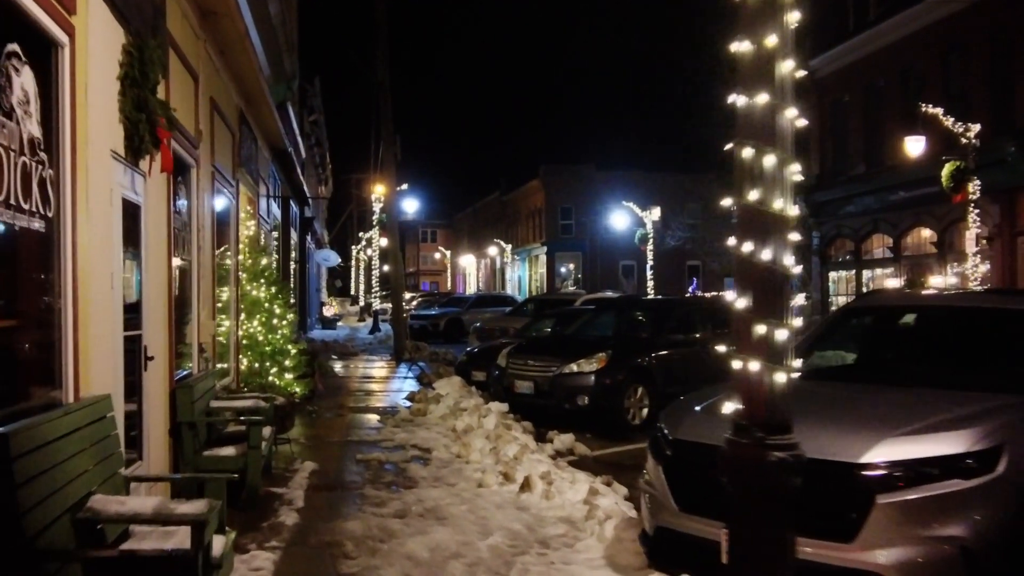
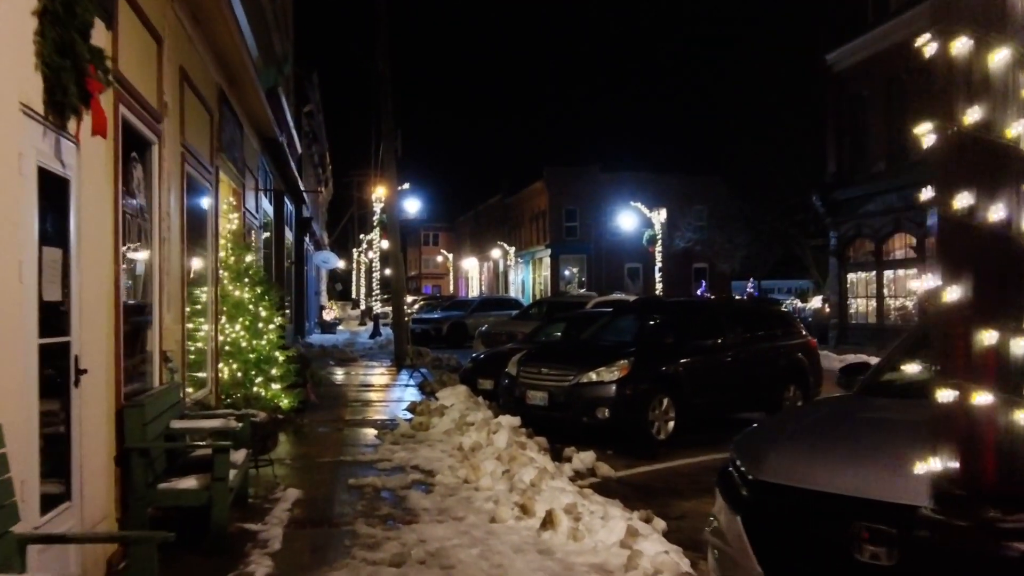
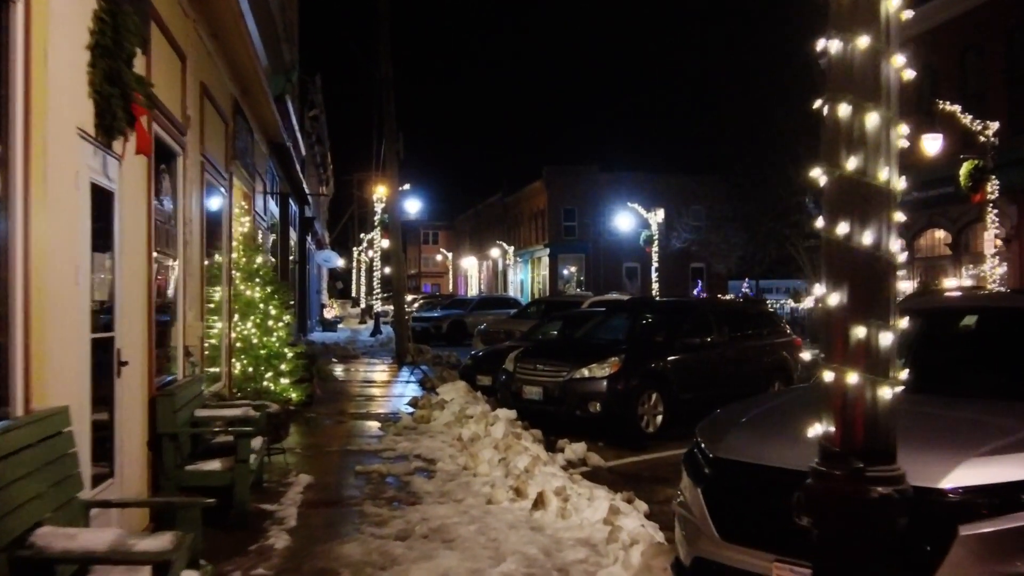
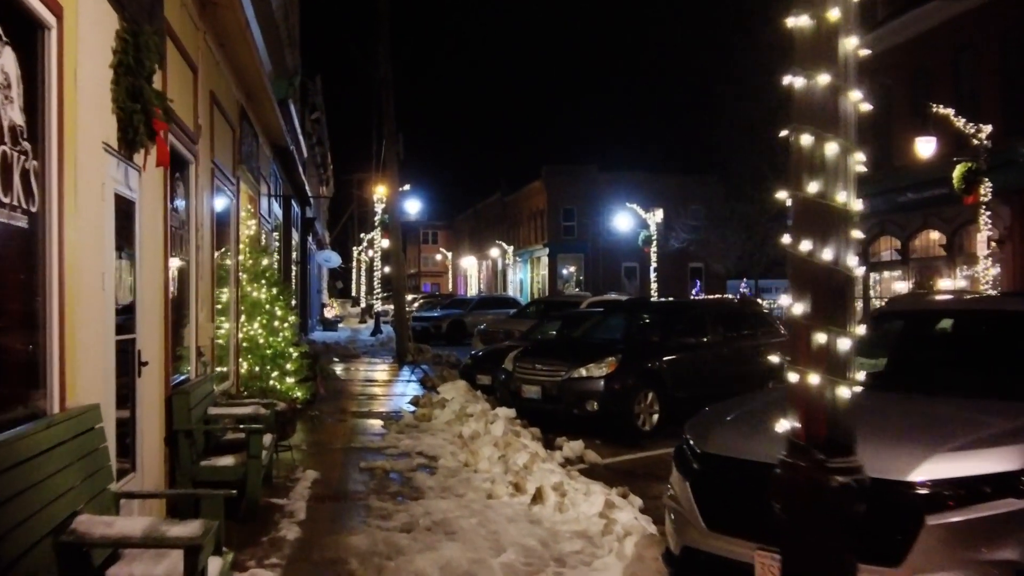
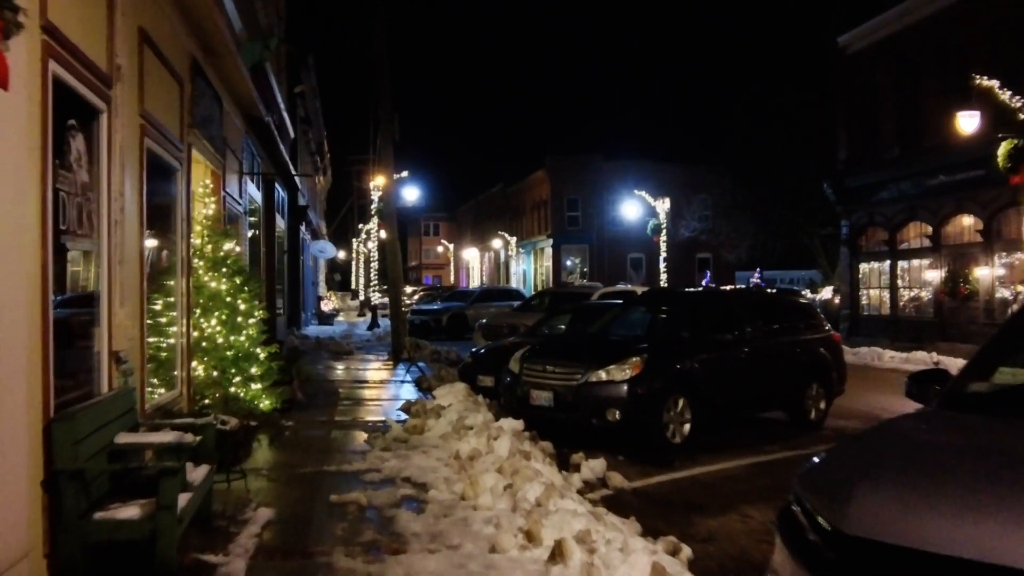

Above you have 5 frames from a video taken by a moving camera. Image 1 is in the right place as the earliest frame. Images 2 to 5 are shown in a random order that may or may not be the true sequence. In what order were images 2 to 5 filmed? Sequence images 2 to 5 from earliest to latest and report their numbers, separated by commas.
4, 3, 2, 5
